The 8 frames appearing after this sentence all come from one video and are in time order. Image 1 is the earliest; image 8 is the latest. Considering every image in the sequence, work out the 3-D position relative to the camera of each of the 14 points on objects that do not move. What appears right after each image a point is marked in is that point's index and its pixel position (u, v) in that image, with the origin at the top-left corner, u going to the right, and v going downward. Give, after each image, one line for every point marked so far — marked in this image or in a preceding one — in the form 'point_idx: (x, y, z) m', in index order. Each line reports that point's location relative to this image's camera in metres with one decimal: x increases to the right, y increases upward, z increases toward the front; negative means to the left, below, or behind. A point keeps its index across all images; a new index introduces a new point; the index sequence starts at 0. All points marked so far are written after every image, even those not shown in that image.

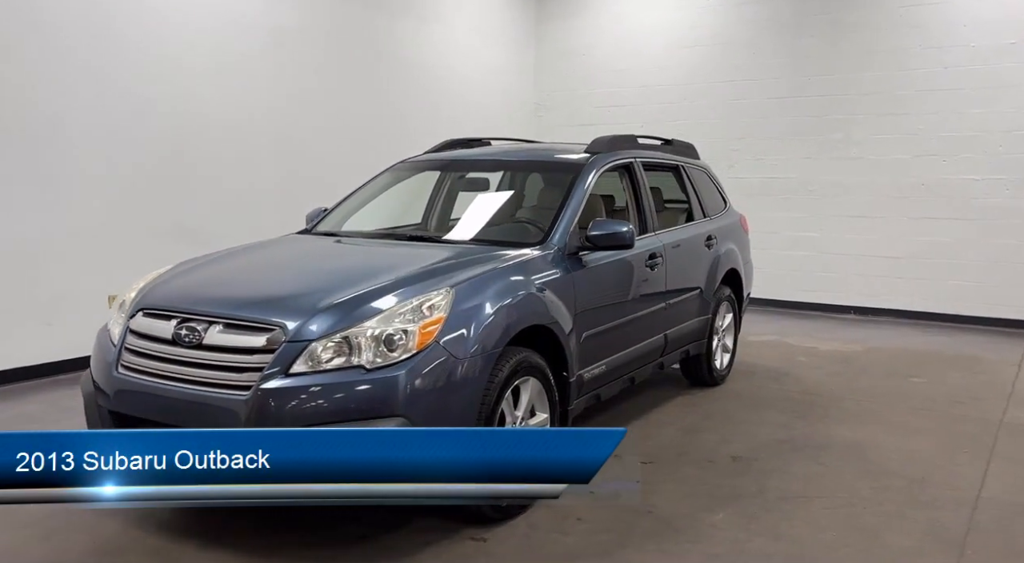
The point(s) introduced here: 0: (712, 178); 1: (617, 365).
0: (+1.4, +0.7, +5.8) m
1: (+0.5, -0.4, +4.0) m
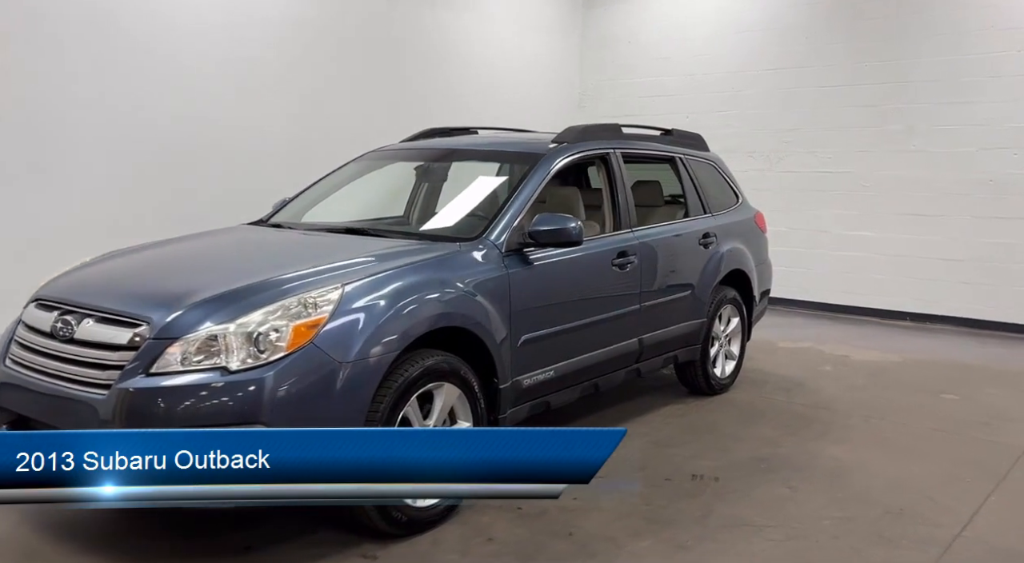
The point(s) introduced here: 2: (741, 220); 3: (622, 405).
0: (+1.4, +0.7, +5.5) m
1: (+0.3, -0.4, +3.7) m
2: (+1.5, +0.4, +5.4) m
3: (+0.6, -0.7, +4.7) m
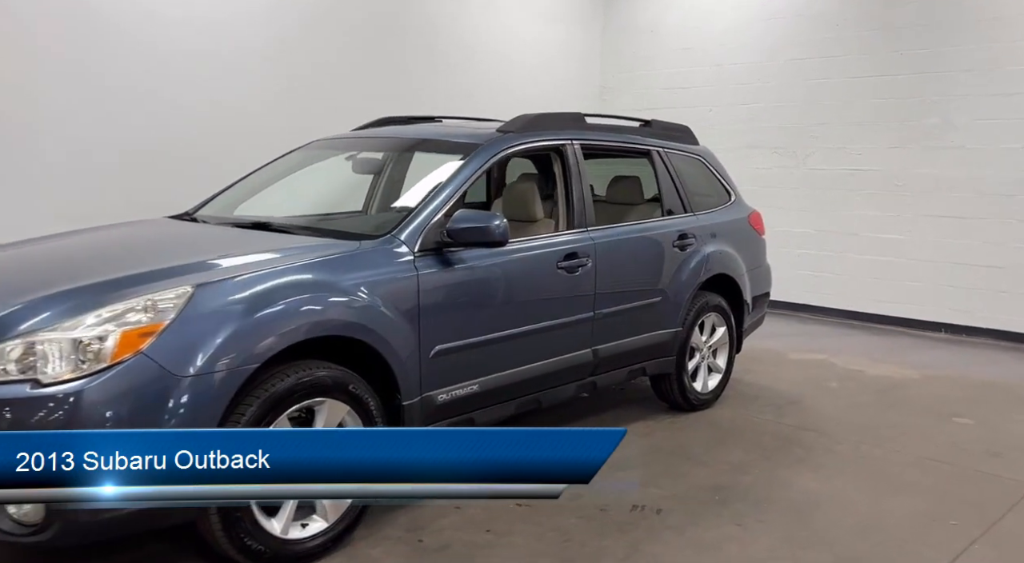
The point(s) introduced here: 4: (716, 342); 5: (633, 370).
0: (+1.2, +0.7, +5.0) m
1: (0.0, -0.4, +3.3) m
2: (+1.3, +0.4, +4.9) m
3: (+0.4, -0.7, +4.3) m
4: (+1.2, -0.3, +4.7) m
5: (+0.6, -0.5, +4.1) m
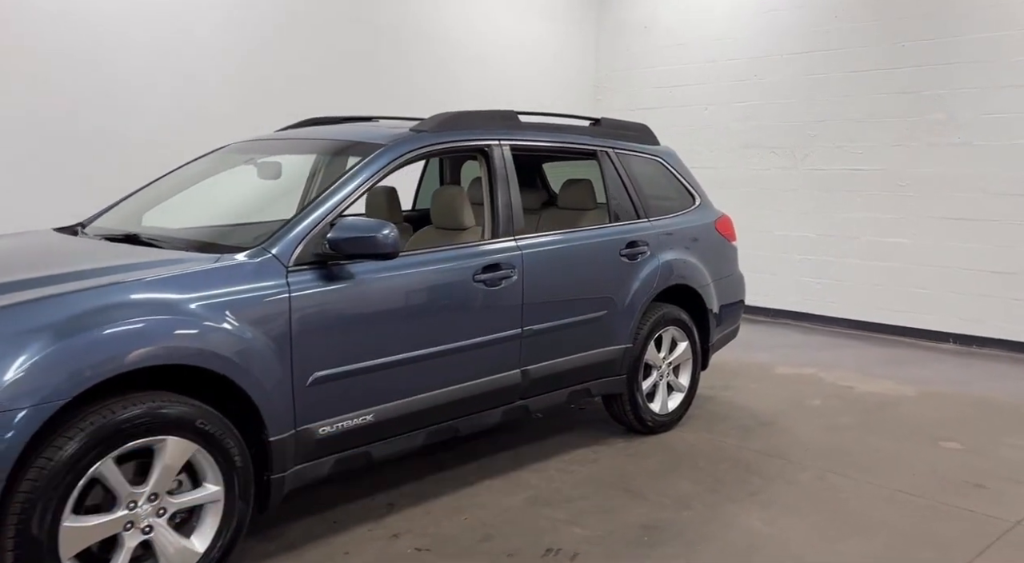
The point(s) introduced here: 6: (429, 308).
0: (+0.9, +0.6, +4.6) m
1: (-0.4, -0.5, +3.0) m
2: (+1.0, +0.3, +4.5) m
3: (+0.1, -0.8, +4.0) m
4: (+0.9, -0.4, +4.4) m
5: (+0.3, -0.5, +3.8) m
6: (-0.3, -0.1, +3.0) m
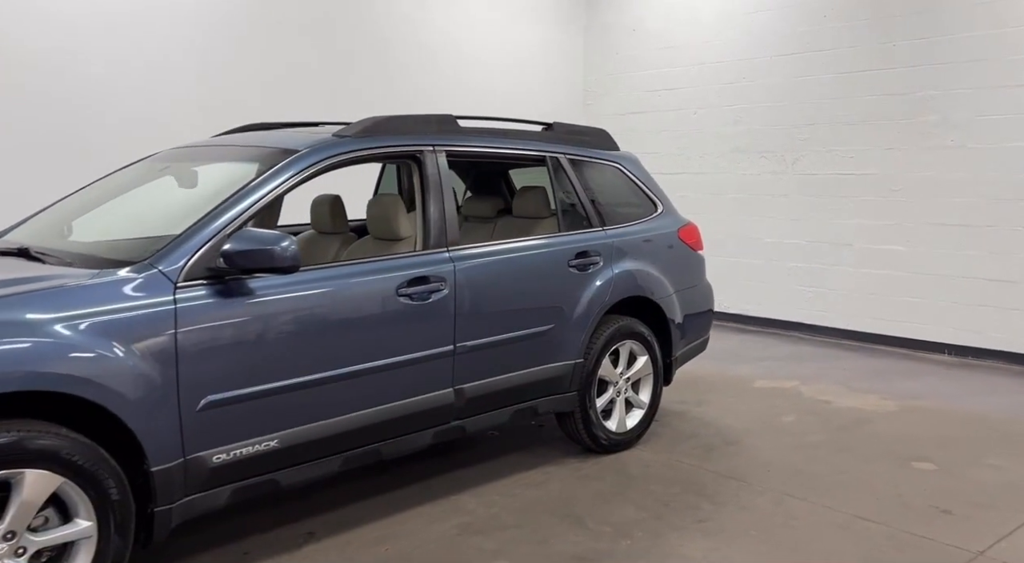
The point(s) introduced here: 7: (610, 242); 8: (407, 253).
0: (+0.7, +0.6, +4.4) m
1: (-0.6, -0.5, +2.8) m
2: (+0.8, +0.3, +4.3) m
3: (-0.2, -0.8, +3.8) m
4: (+0.6, -0.5, +4.1) m
5: (0.0, -0.6, +3.6) m
6: (-0.6, -0.1, +2.8) m
7: (+0.5, +0.2, +4.0) m
8: (-0.4, +0.1, +3.2) m
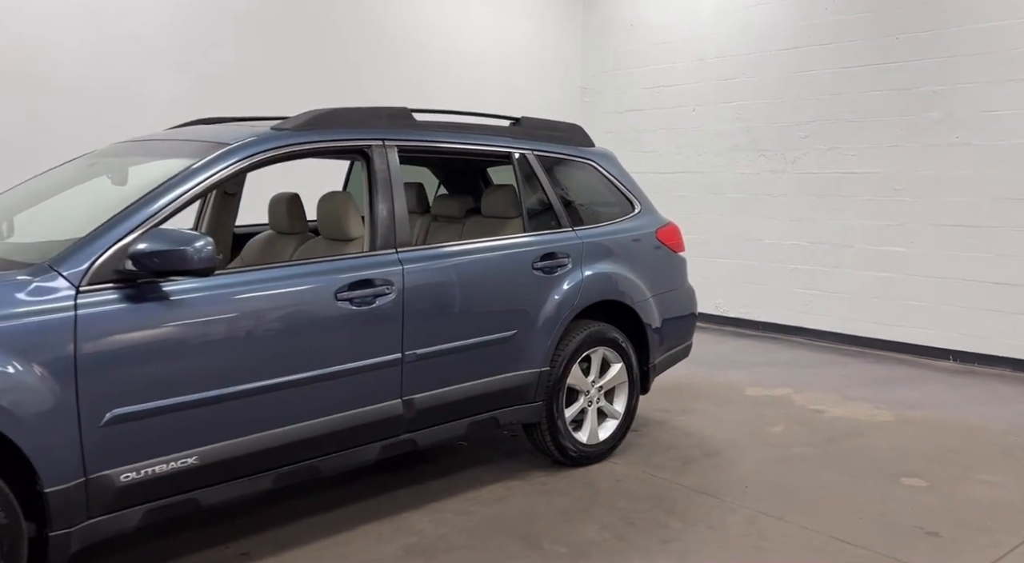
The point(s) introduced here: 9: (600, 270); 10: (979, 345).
0: (+0.5, +0.6, +4.2) m
1: (-0.8, -0.5, +2.6) m
2: (+0.6, +0.2, +4.1) m
3: (-0.3, -0.9, +3.5) m
4: (+0.5, -0.5, +3.9) m
5: (-0.1, -0.6, +3.4) m
6: (-0.8, -0.2, +2.6) m
7: (+0.3, +0.2, +3.8) m
8: (-0.6, +0.1, +3.0) m
9: (+0.4, +0.1, +3.8) m
10: (+3.8, -0.5, +6.7) m
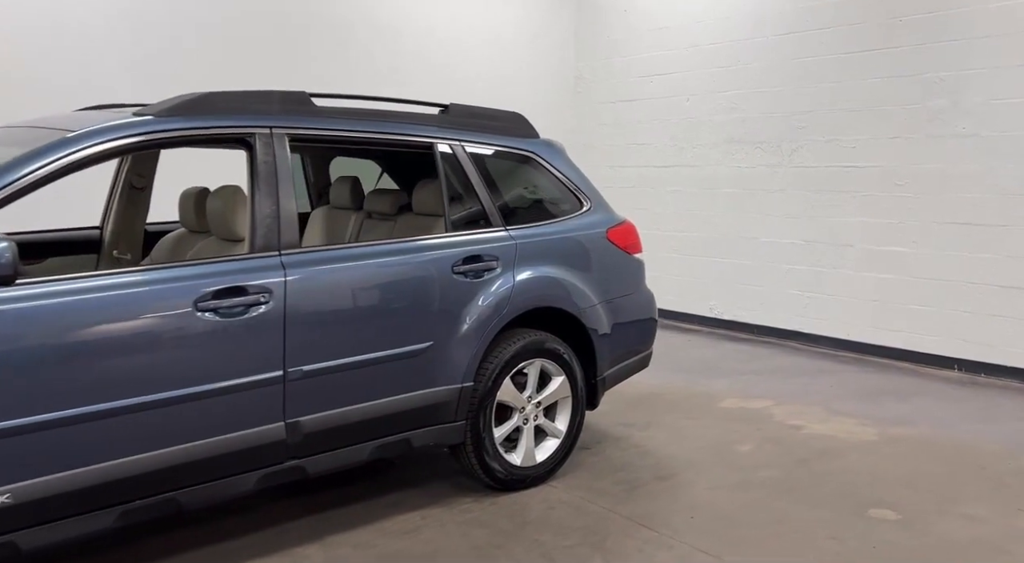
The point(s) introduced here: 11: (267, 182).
0: (+0.2, +0.6, +3.8) m
1: (-1.2, -0.6, +2.3) m
2: (+0.3, +0.2, +3.7) m
3: (-0.7, -0.9, +3.2) m
4: (+0.2, -0.5, +3.5) m
5: (-0.5, -0.6, +3.0) m
6: (-1.1, -0.2, +2.3) m
7: (0.0, +0.2, +3.4) m
8: (-0.9, +0.1, +2.6) m
9: (+0.1, 0.0, +3.5) m
10: (+3.6, -0.5, +6.2) m
11: (-0.8, +0.3, +2.8) m
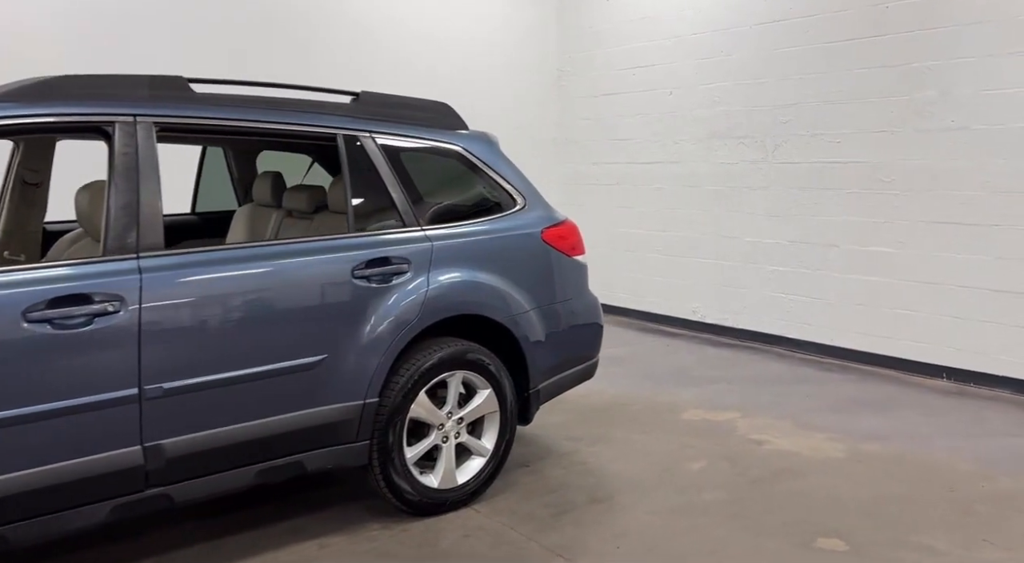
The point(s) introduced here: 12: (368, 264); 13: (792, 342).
0: (-0.1, +0.5, +3.5) m
1: (-1.5, -0.6, +2.0) m
2: (0.0, +0.2, +3.4) m
3: (-1.0, -0.9, +2.9) m
4: (-0.2, -0.5, +3.2) m
5: (-0.8, -0.6, +2.7) m
6: (-1.4, -0.2, +2.0) m
7: (-0.3, +0.1, +3.1) m
8: (-1.2, +0.1, +2.3) m
9: (-0.2, 0.0, +3.2) m
10: (+3.3, -0.5, +5.9) m
11: (-1.1, +0.3, +2.5) m
12: (-0.5, +0.1, +2.9) m
13: (+2.4, -0.5, +7.0) m
